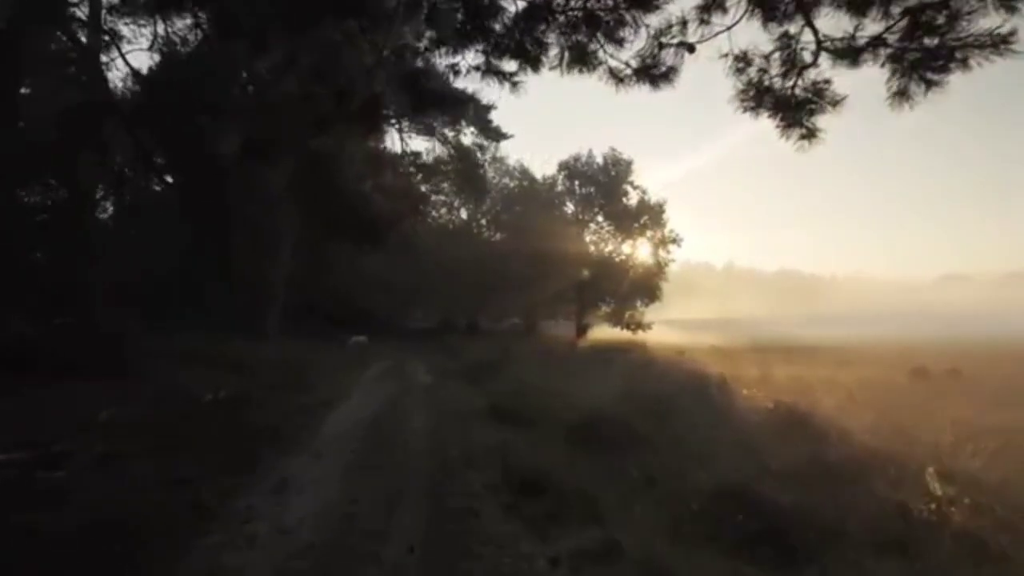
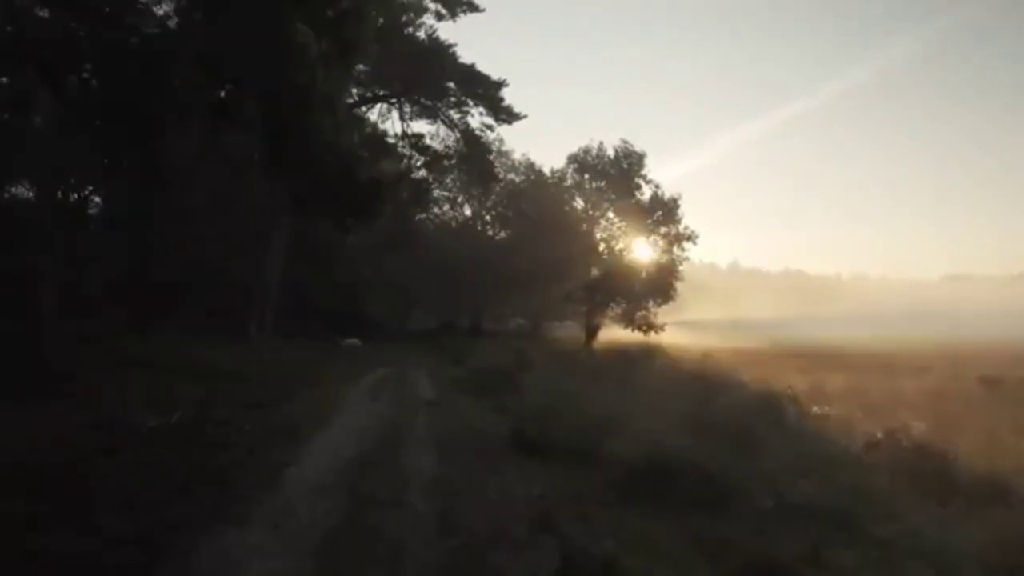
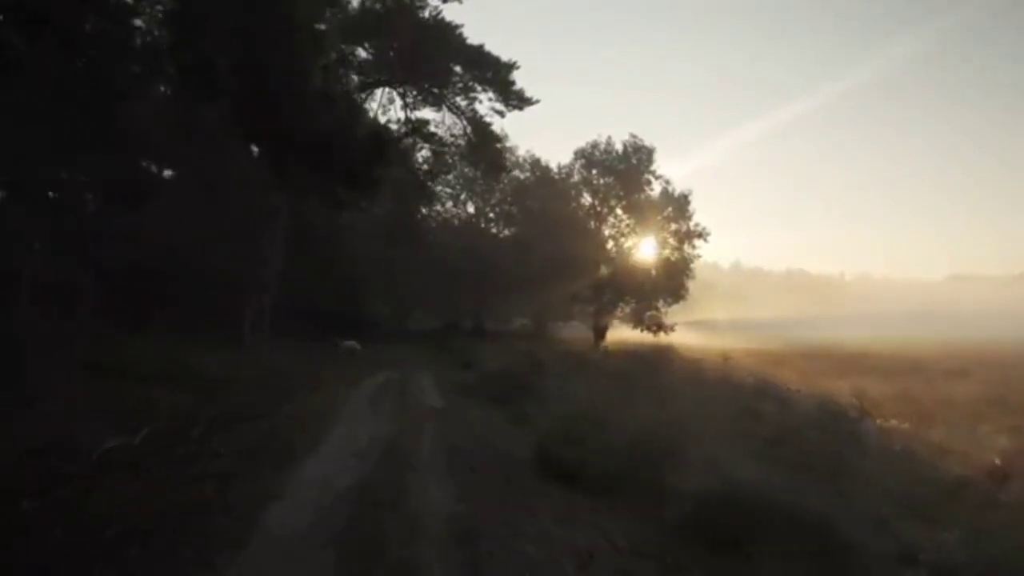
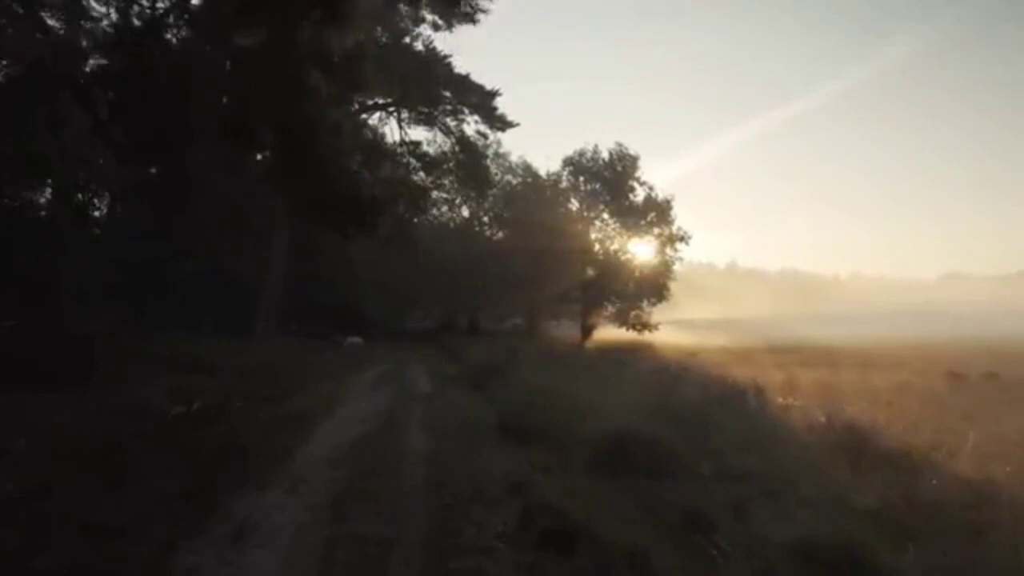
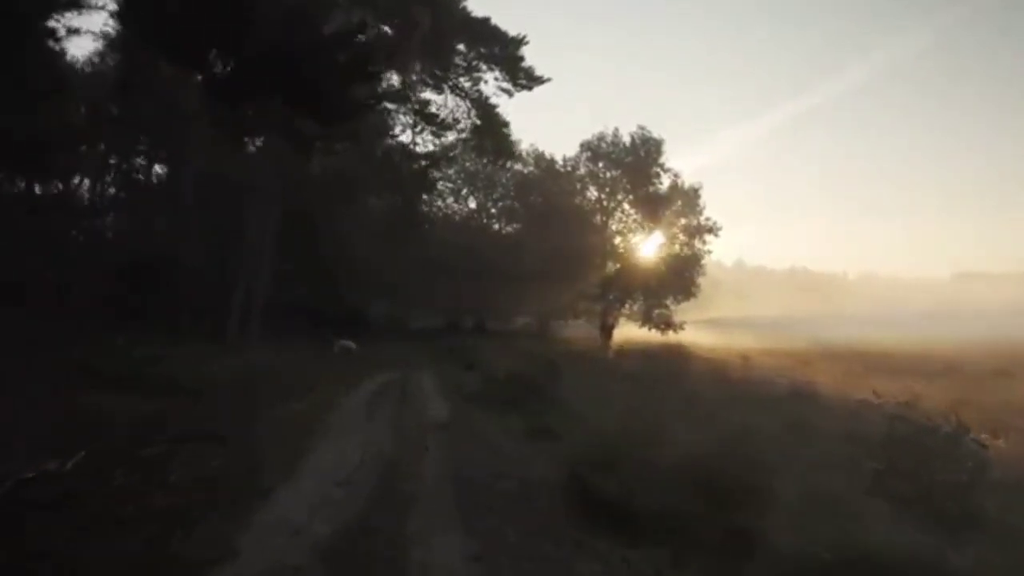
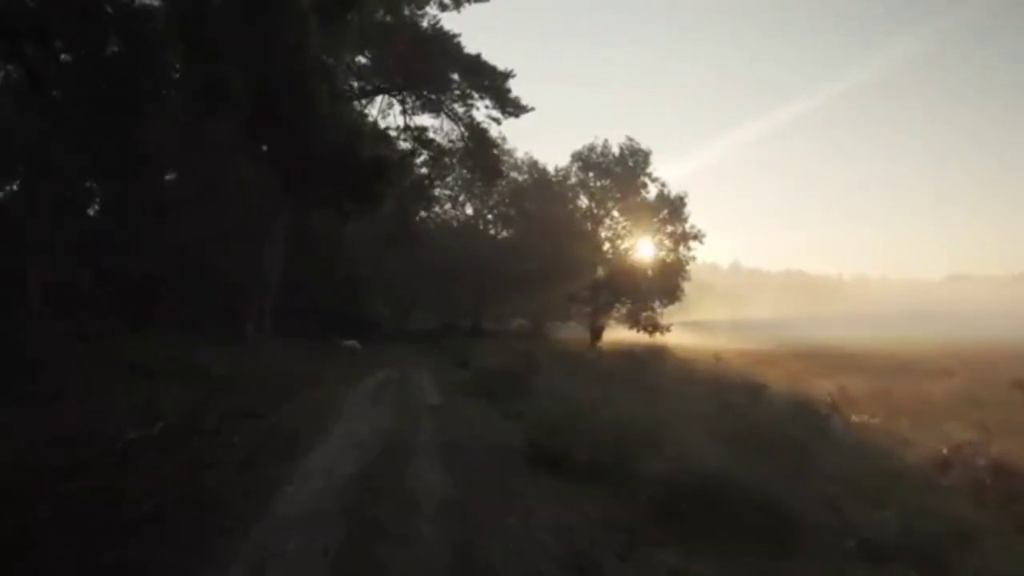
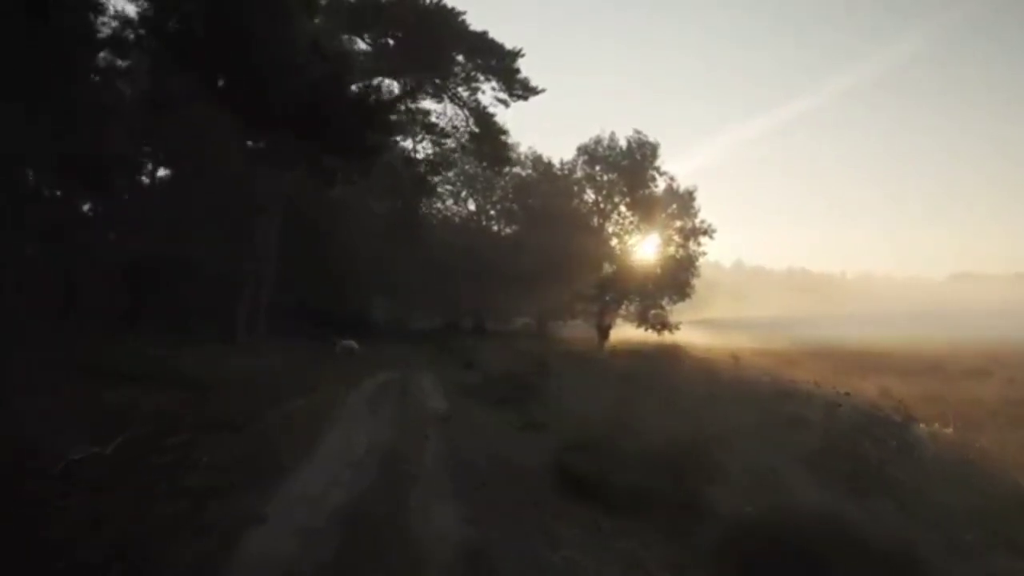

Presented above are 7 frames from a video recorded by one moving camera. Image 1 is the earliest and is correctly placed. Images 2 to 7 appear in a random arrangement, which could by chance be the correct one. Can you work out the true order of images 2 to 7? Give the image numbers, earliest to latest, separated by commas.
4, 2, 6, 3, 7, 5
